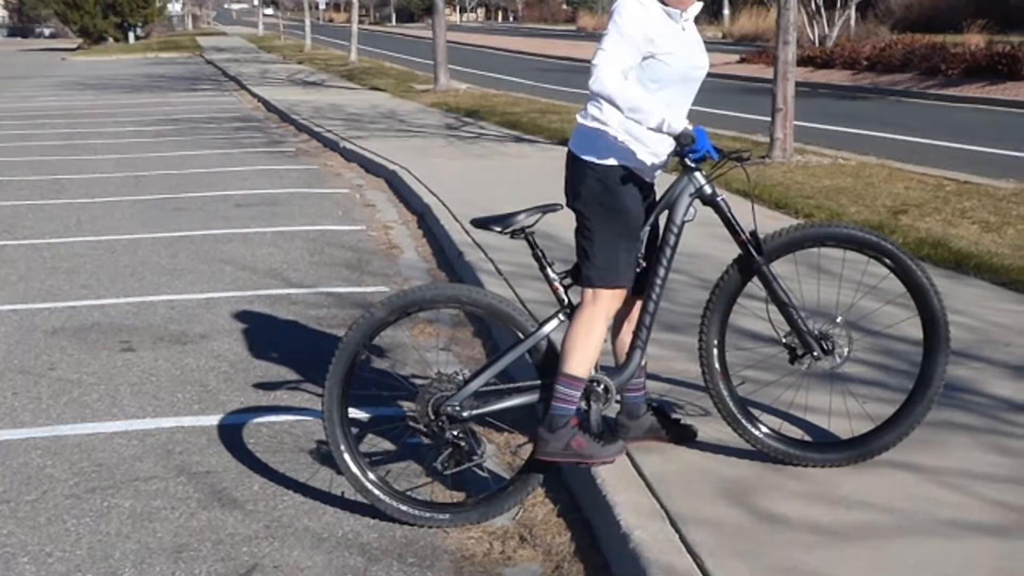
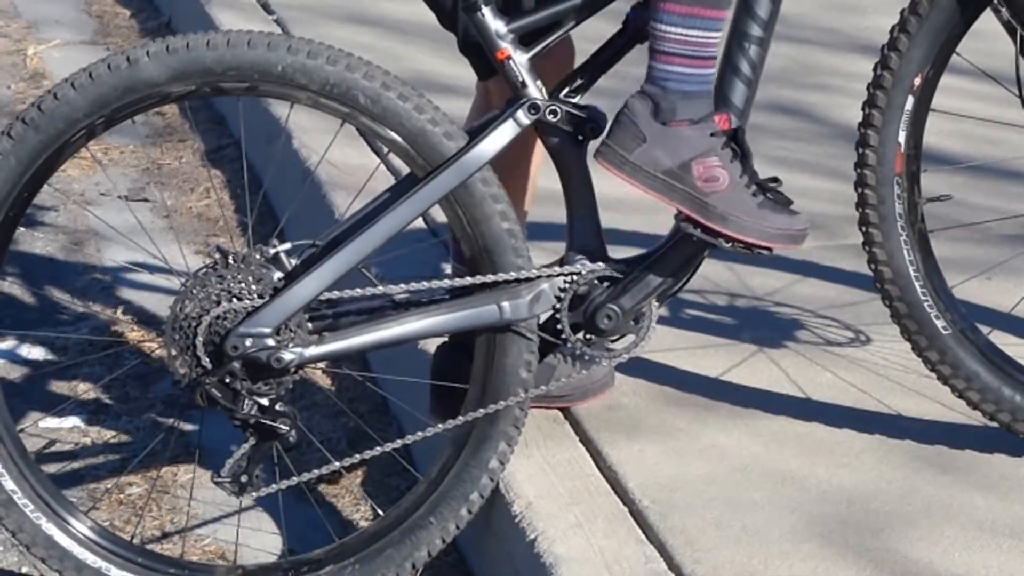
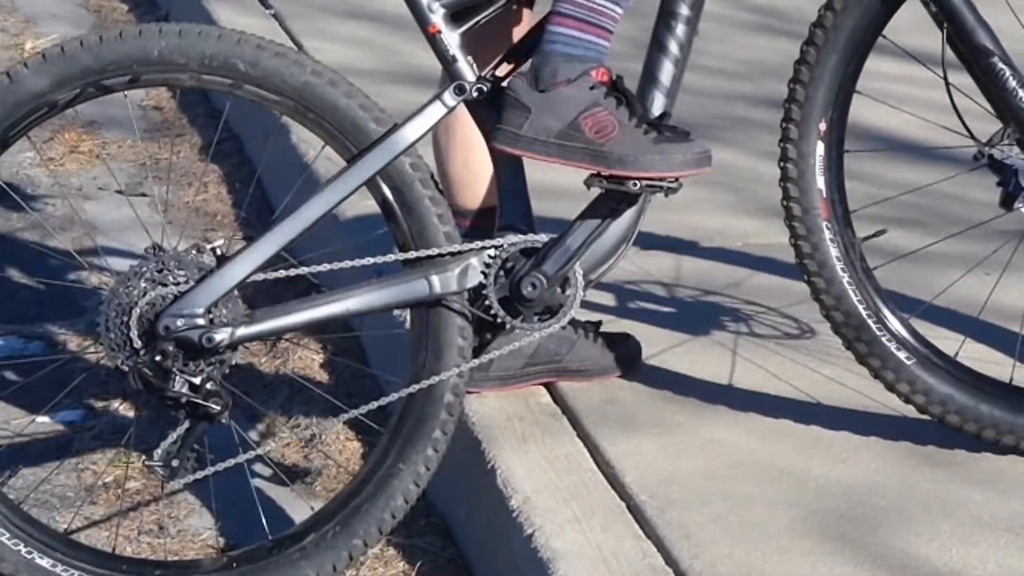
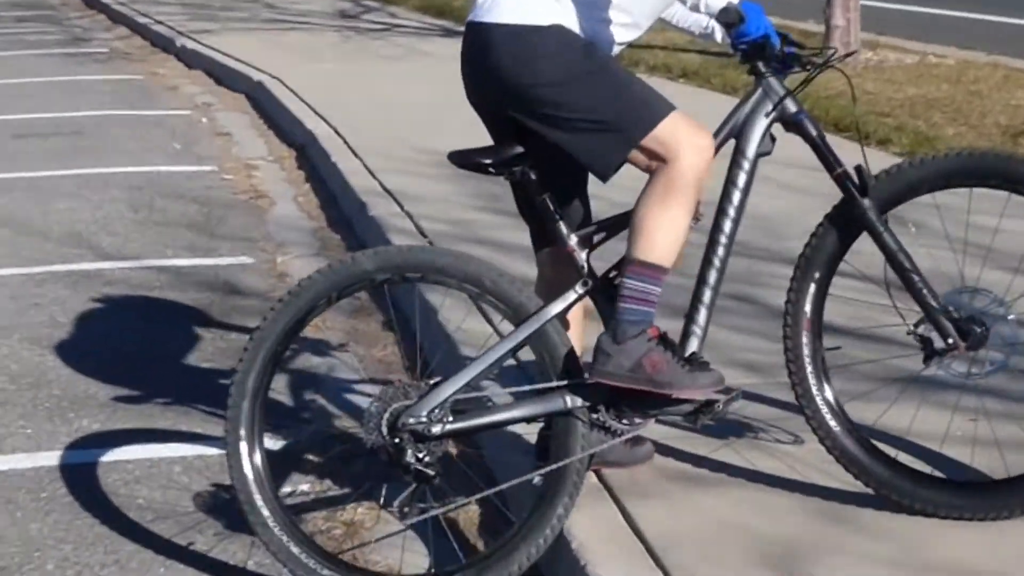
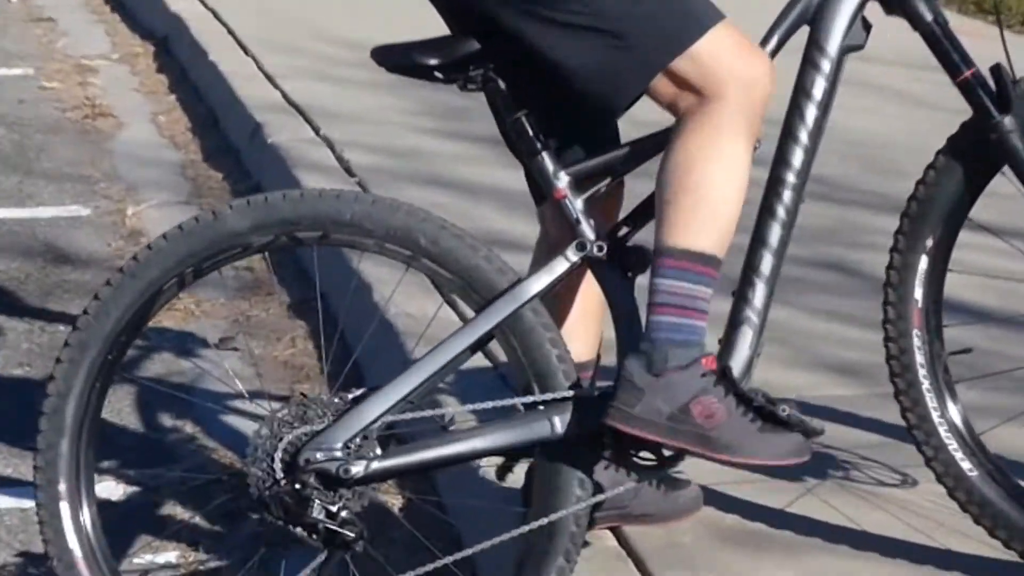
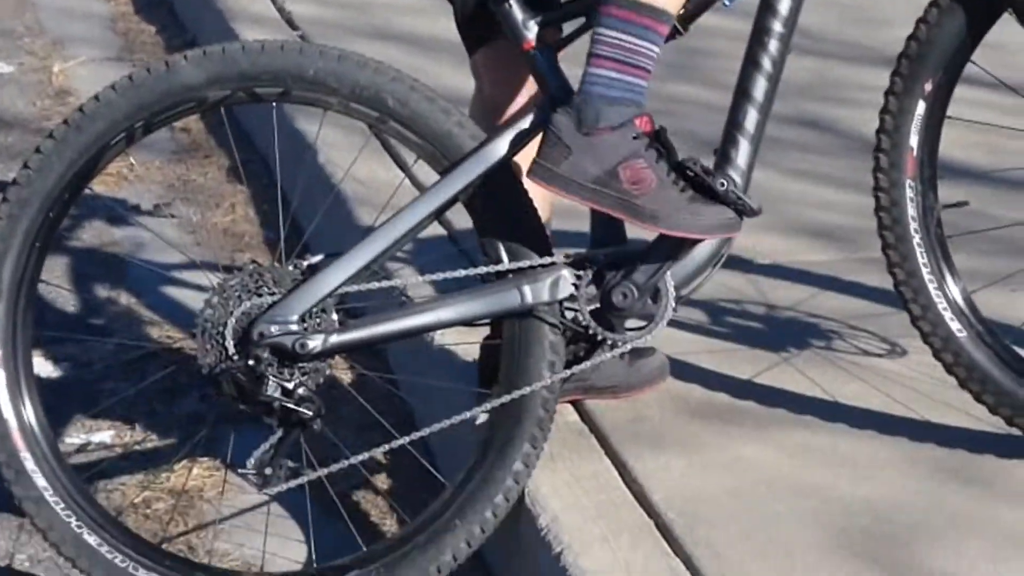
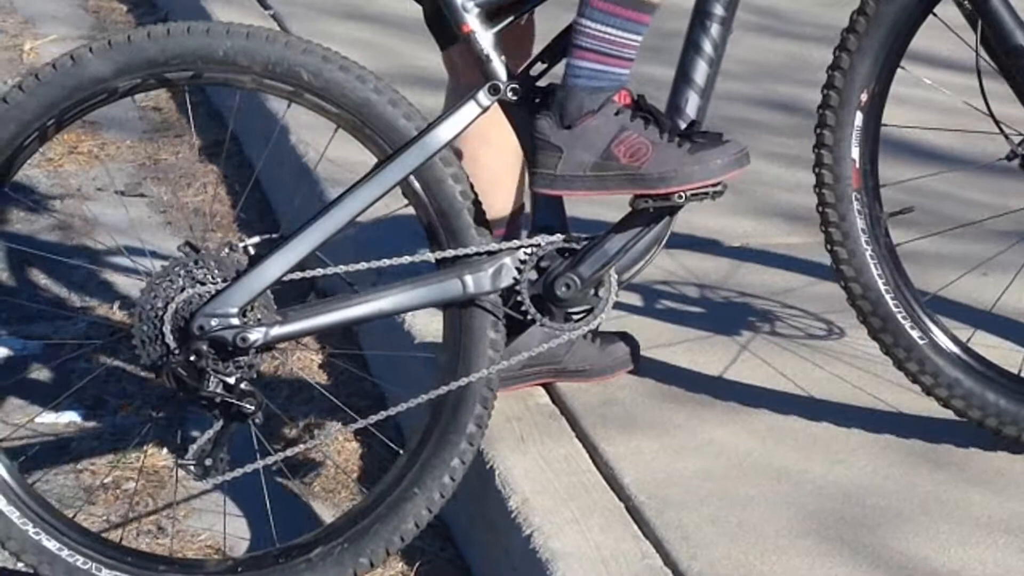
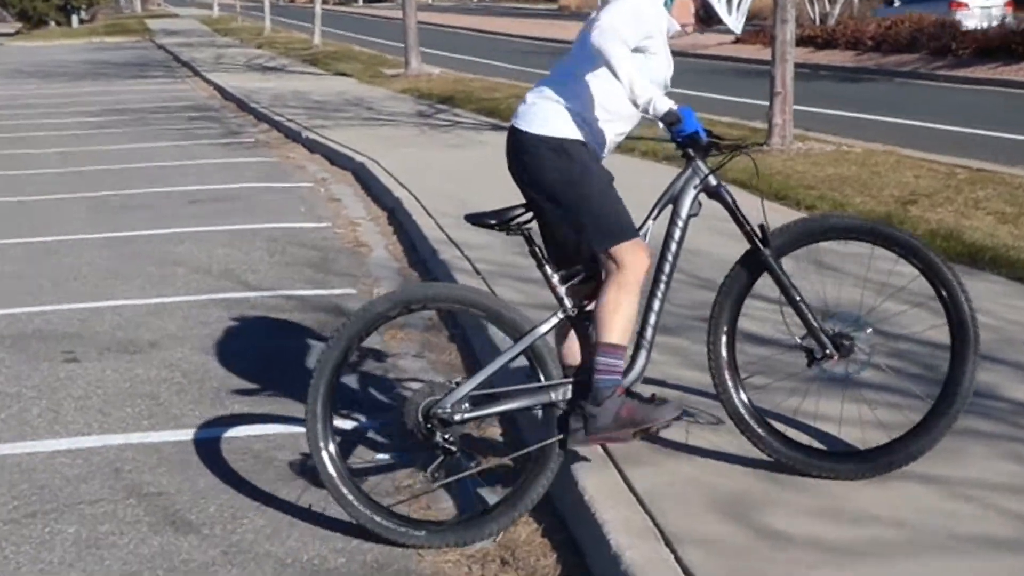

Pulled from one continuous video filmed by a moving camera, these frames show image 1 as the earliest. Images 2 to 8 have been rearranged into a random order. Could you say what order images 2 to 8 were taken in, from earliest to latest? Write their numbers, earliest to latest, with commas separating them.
8, 4, 5, 6, 3, 7, 2
